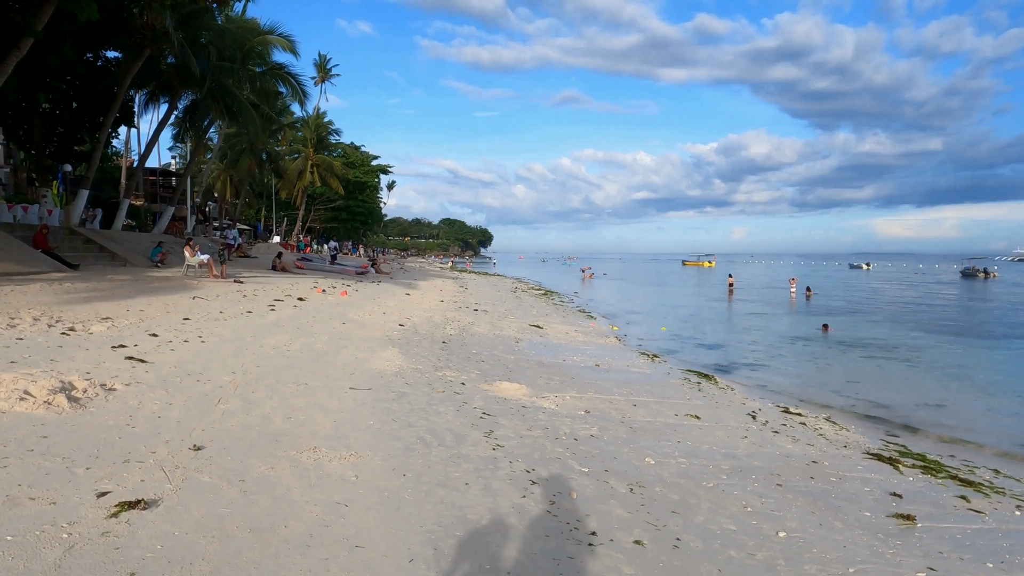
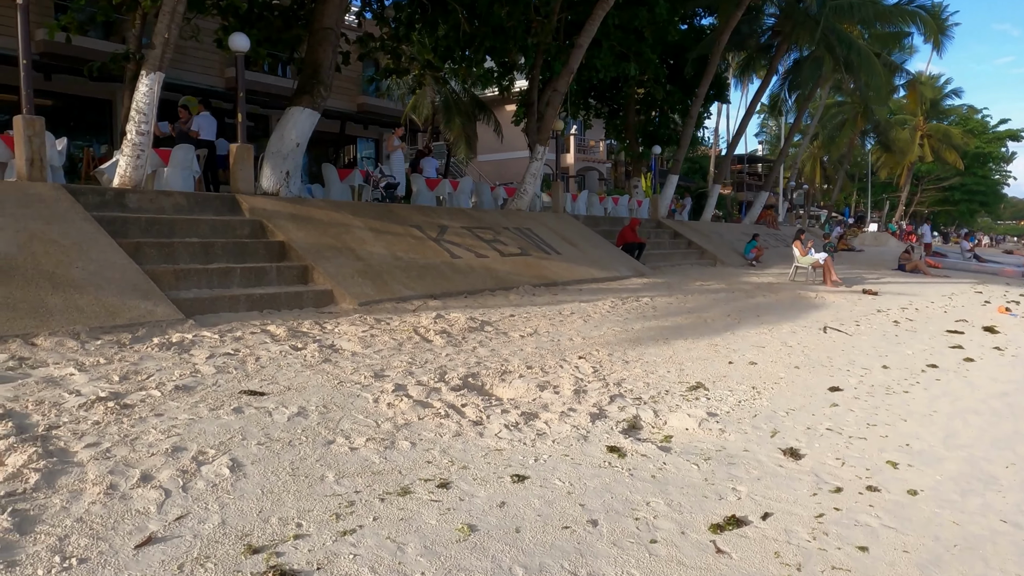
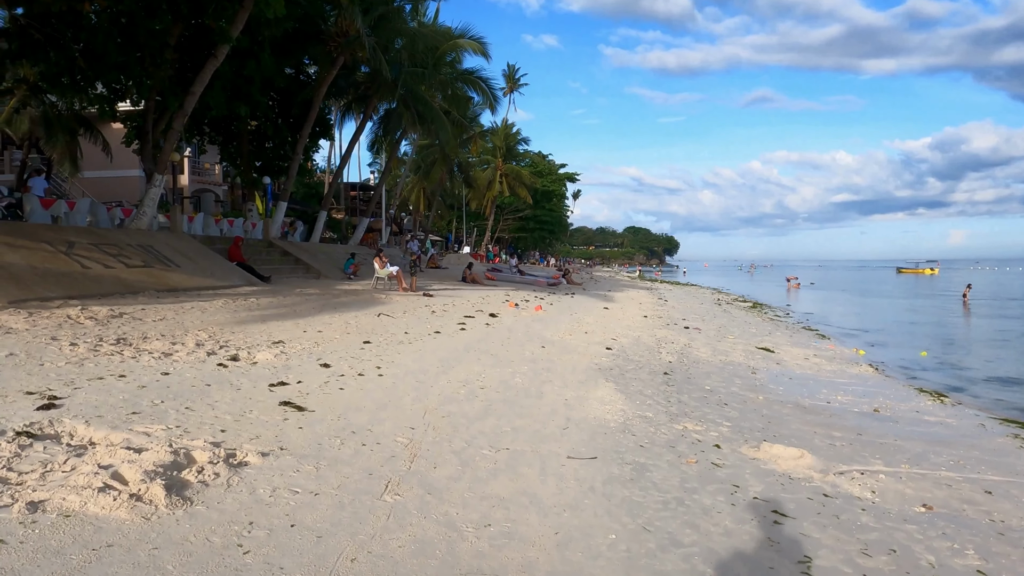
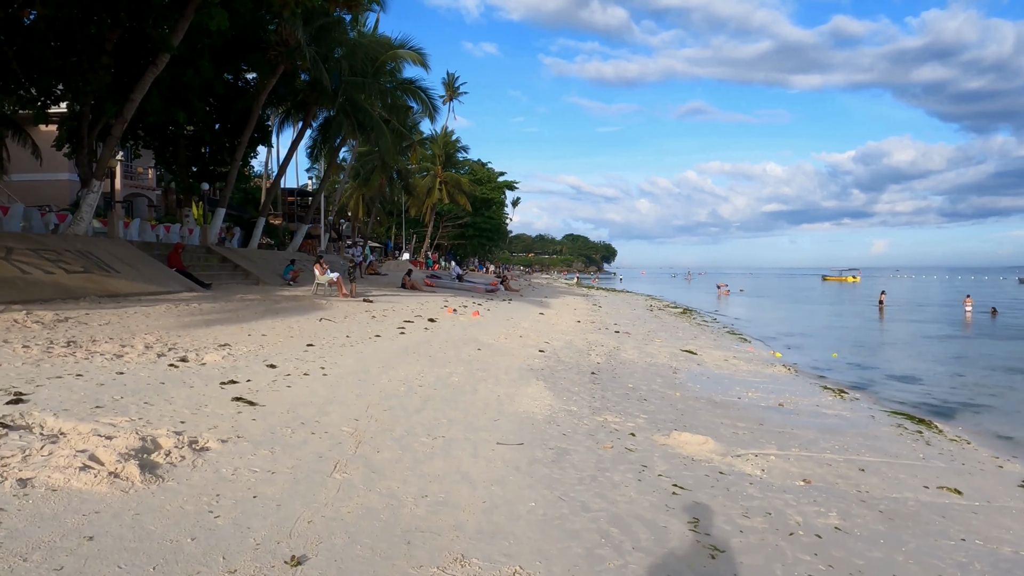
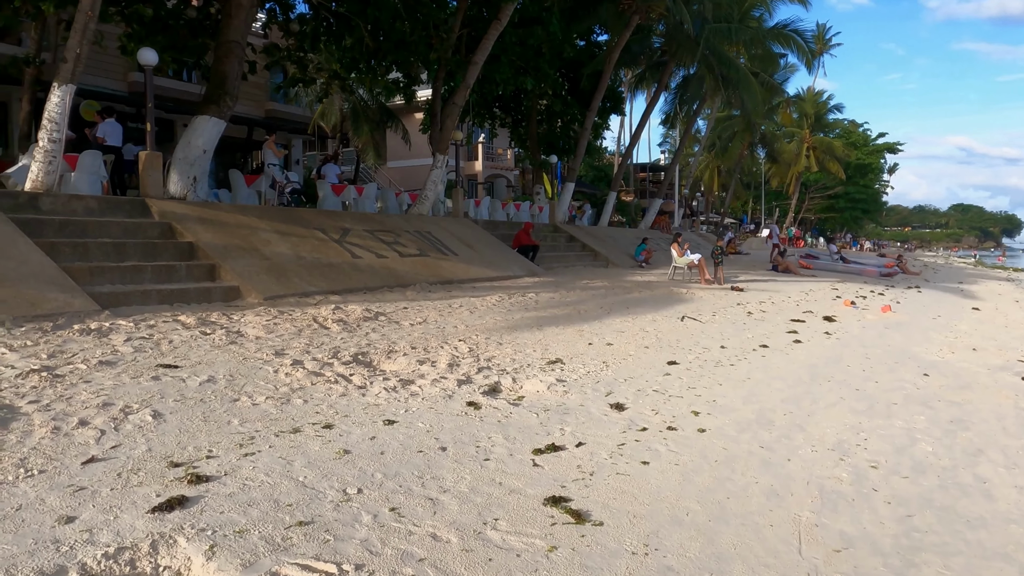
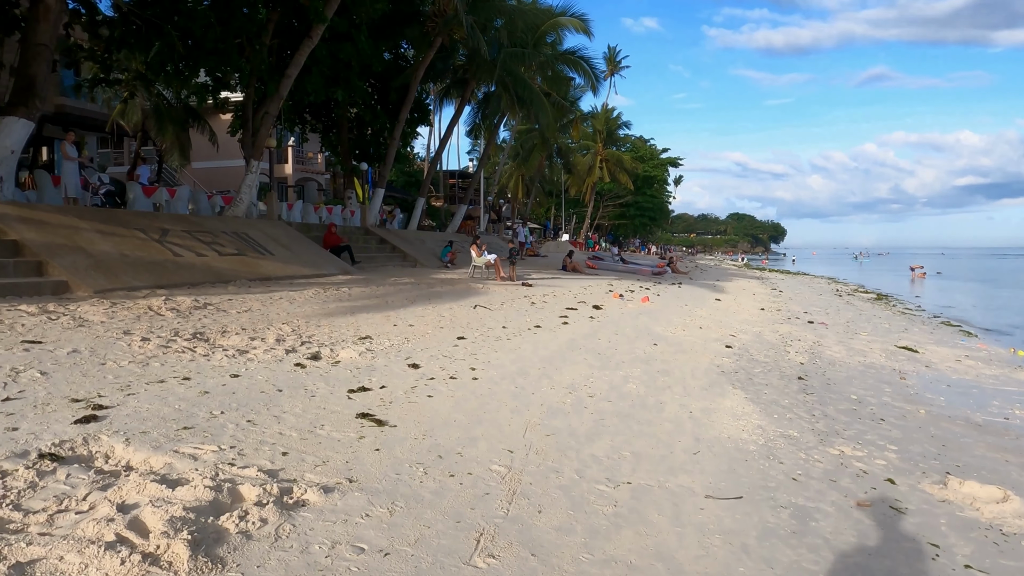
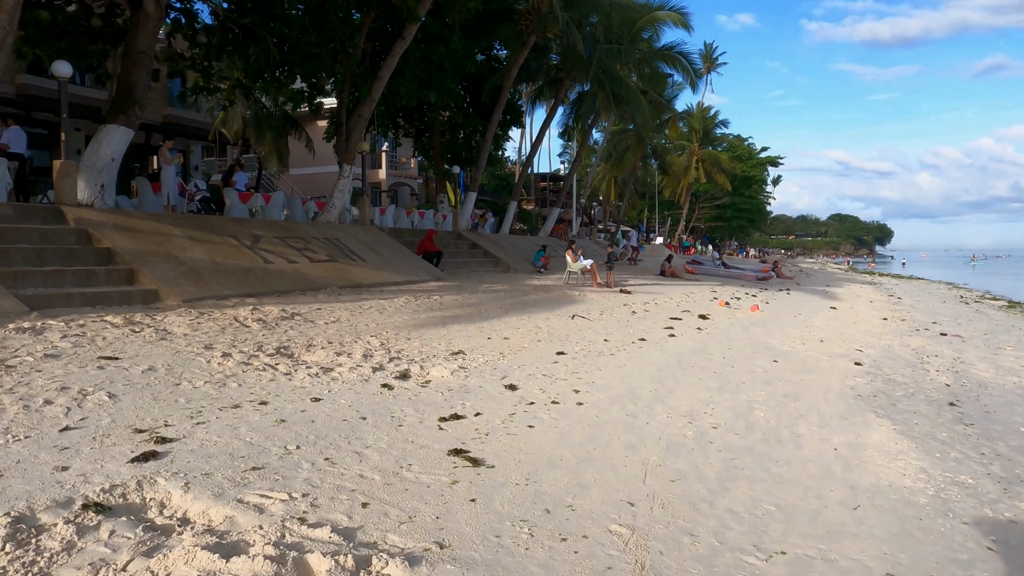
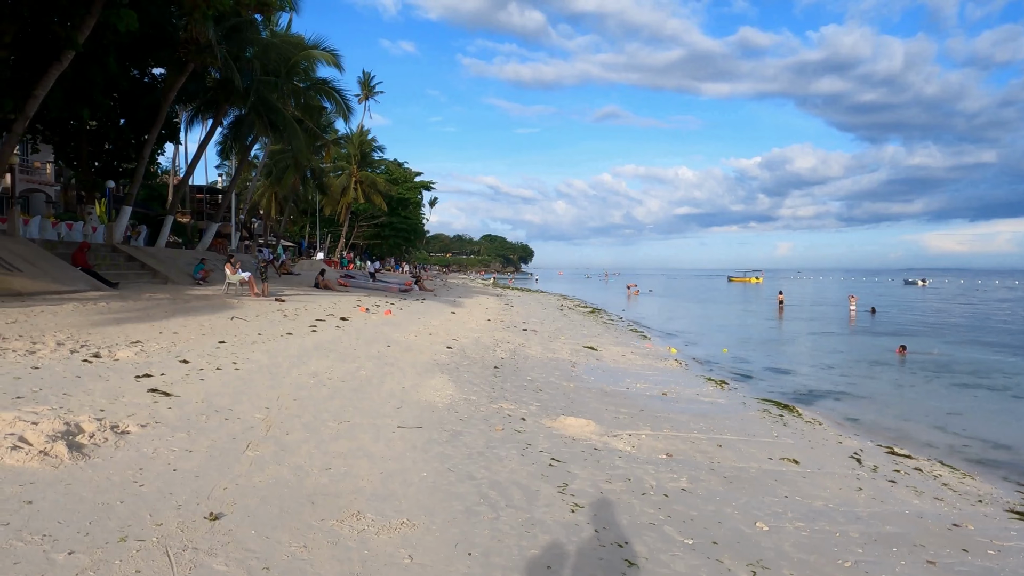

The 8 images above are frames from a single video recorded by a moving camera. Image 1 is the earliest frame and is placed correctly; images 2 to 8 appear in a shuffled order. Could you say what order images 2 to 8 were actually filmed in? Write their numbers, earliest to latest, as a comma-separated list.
8, 4, 3, 6, 7, 5, 2
